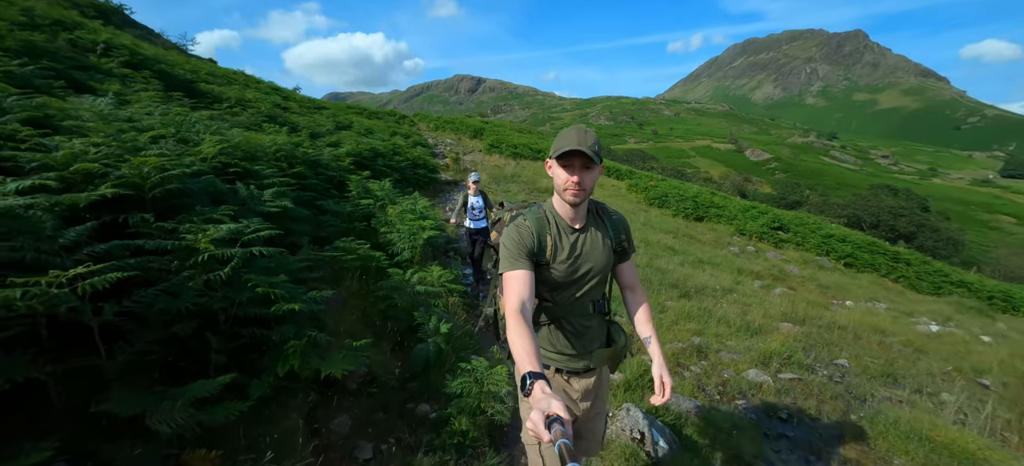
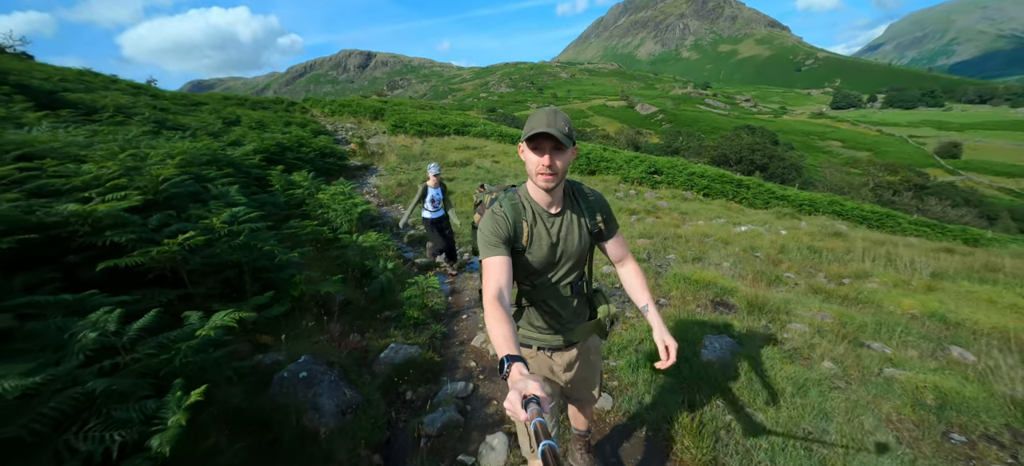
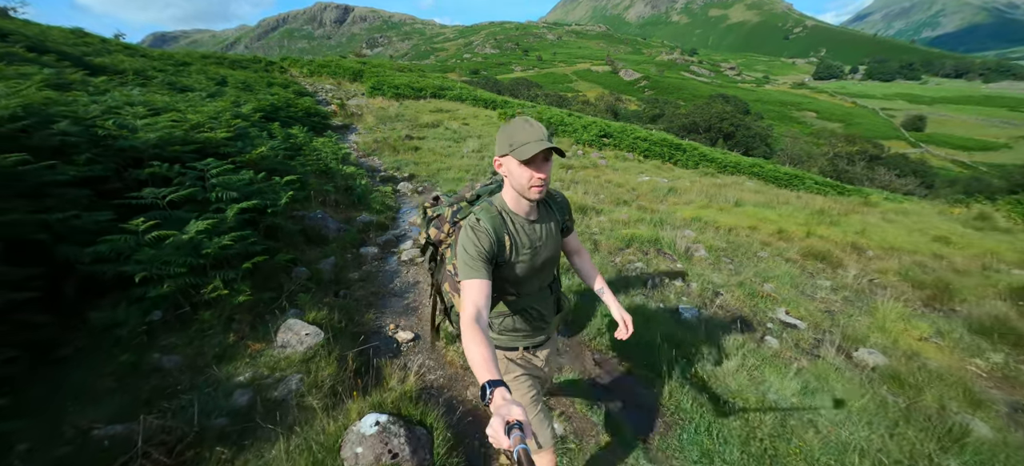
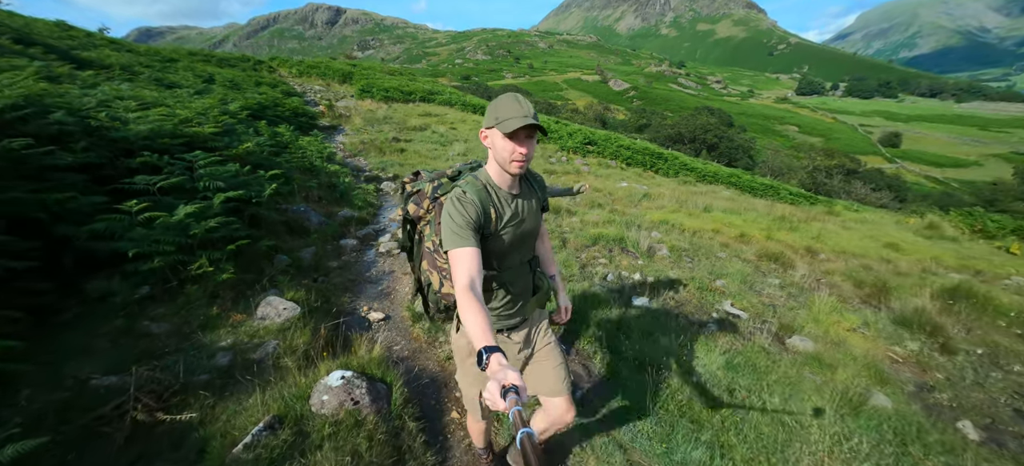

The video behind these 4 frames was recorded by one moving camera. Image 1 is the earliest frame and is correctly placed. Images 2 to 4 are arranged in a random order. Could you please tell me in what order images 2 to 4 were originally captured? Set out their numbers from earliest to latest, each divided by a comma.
2, 3, 4
